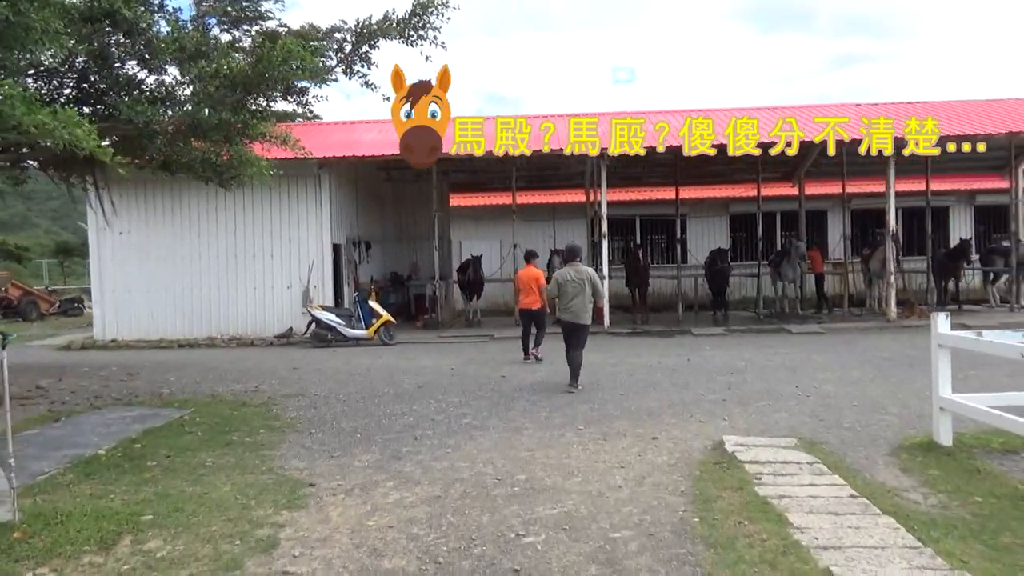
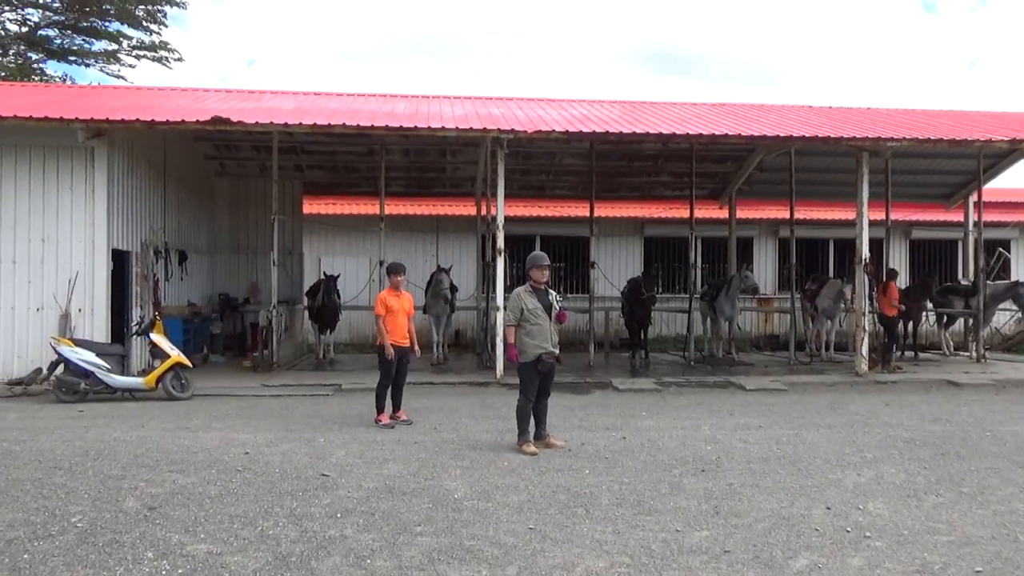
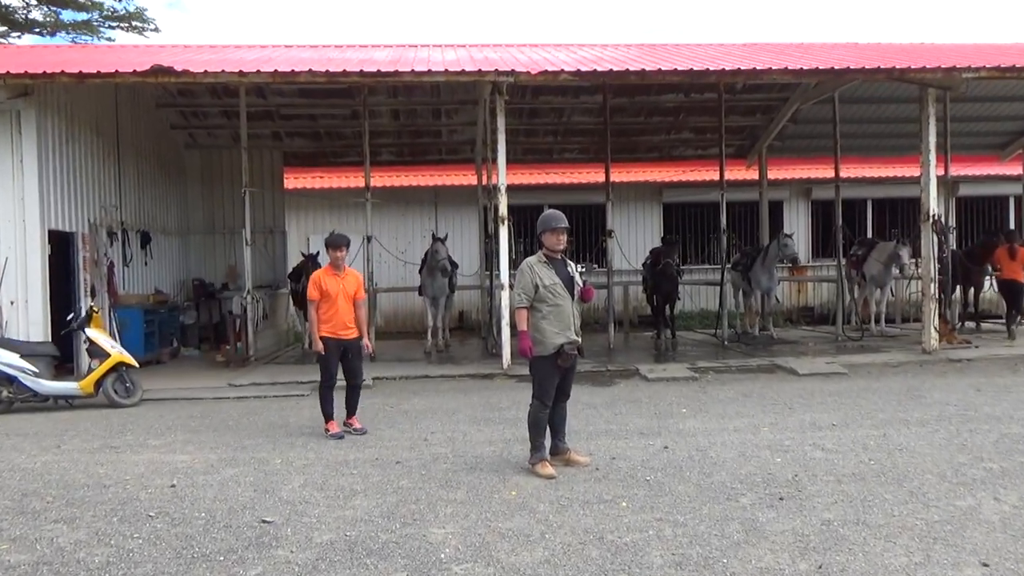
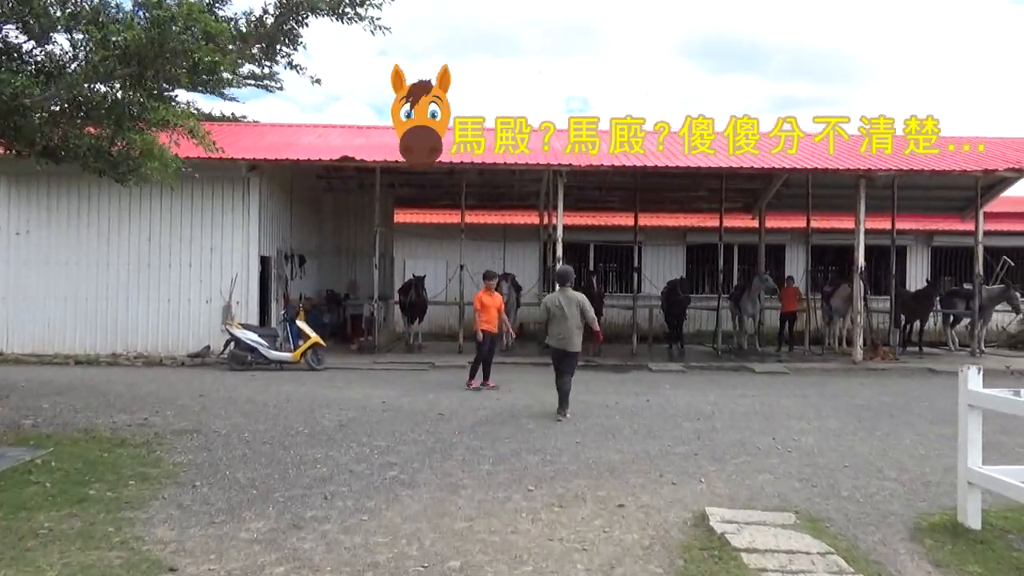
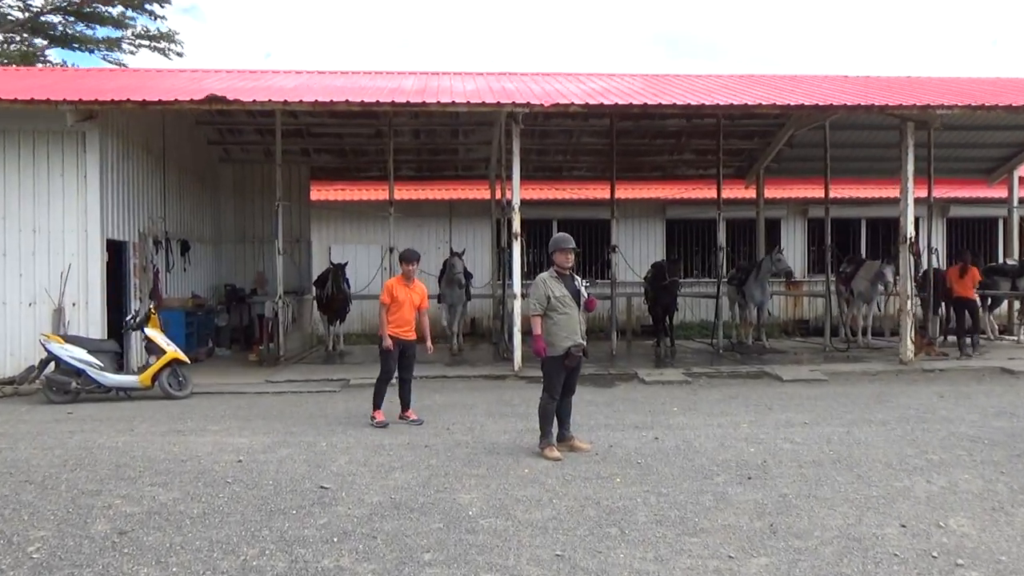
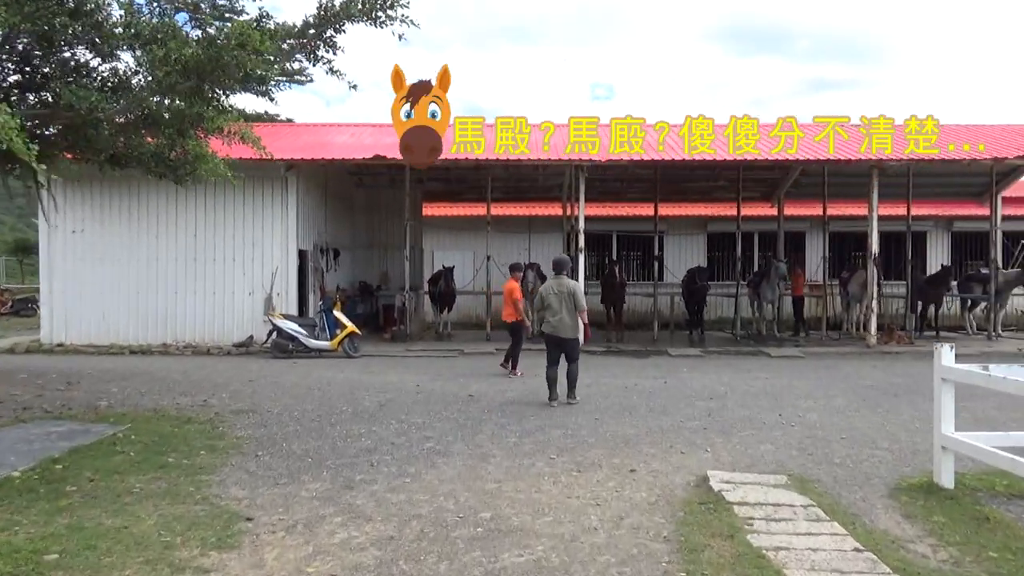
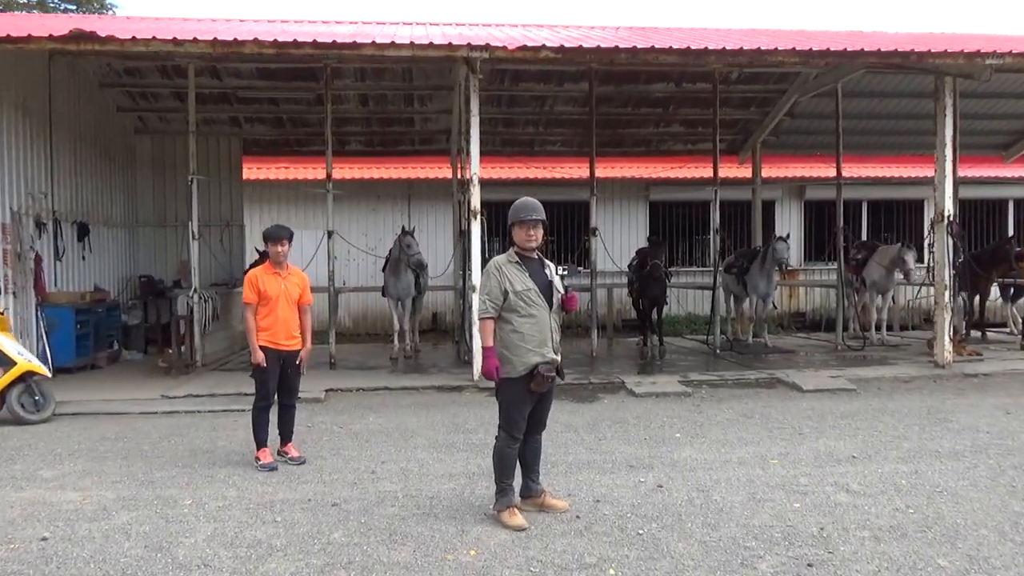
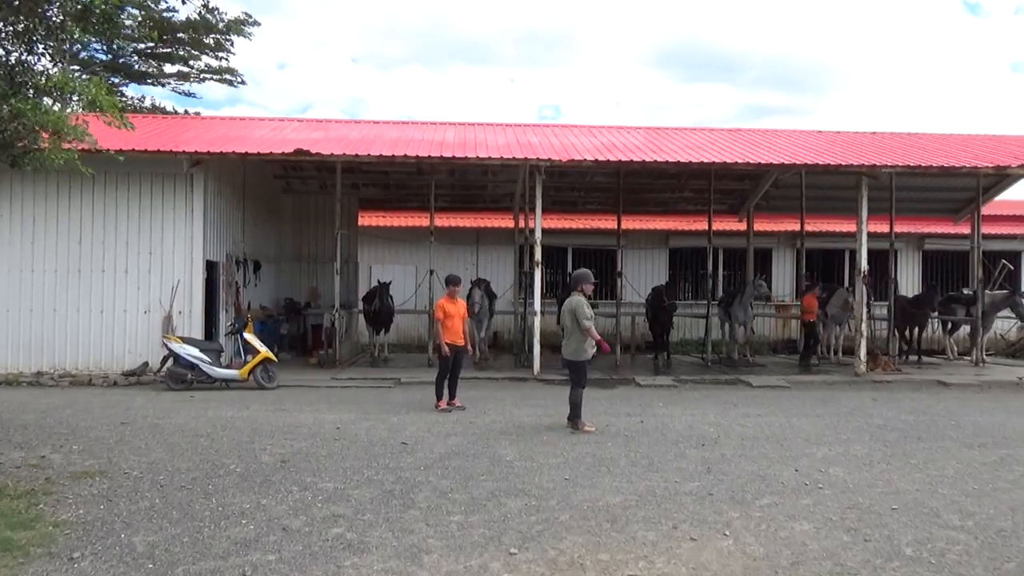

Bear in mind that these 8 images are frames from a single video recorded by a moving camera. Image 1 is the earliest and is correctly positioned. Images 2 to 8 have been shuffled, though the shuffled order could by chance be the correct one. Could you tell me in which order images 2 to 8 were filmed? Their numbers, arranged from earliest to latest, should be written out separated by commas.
6, 4, 8, 2, 5, 3, 7
